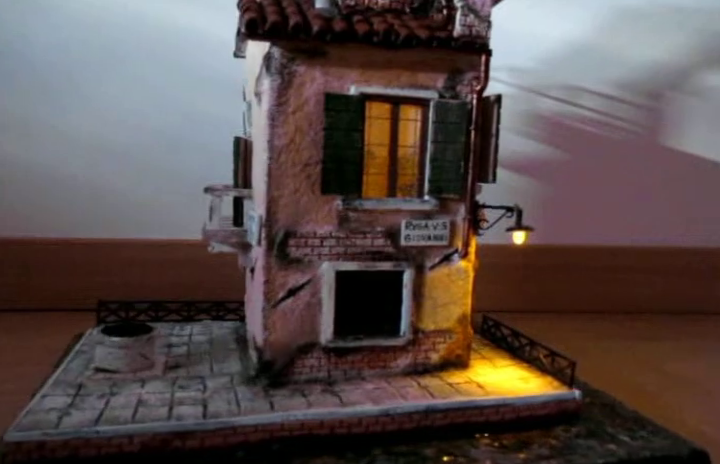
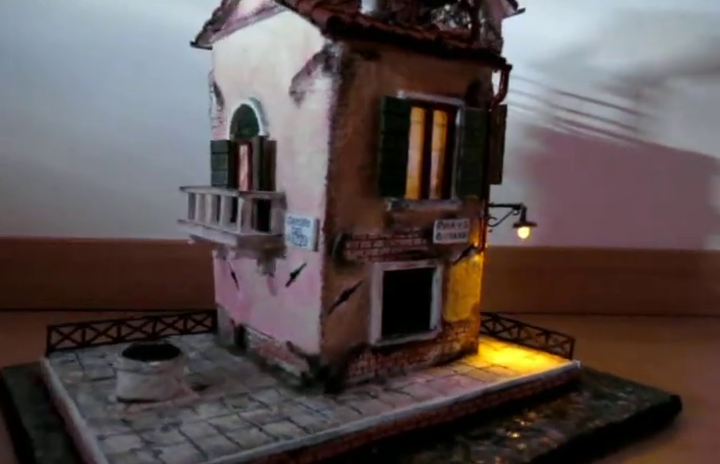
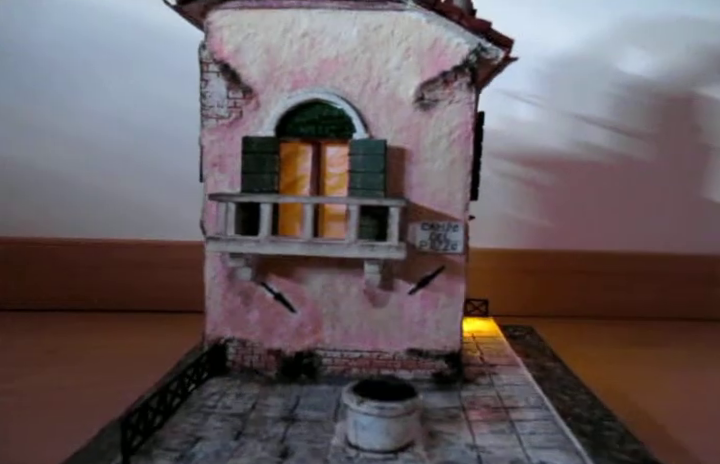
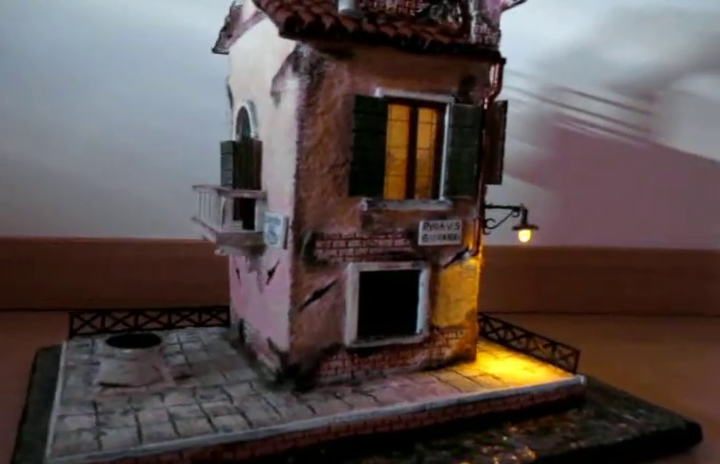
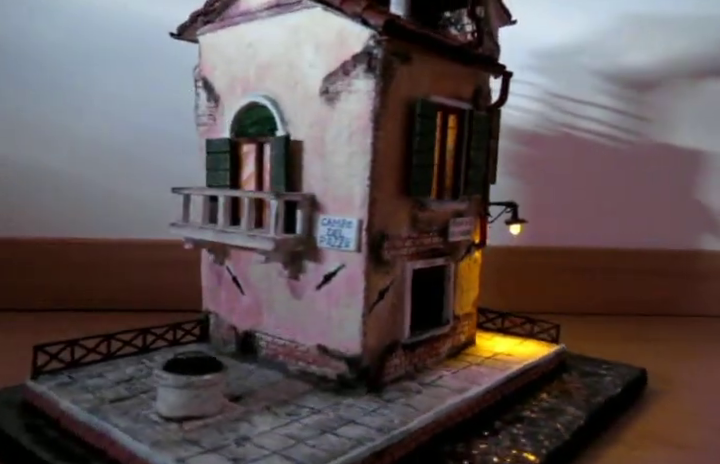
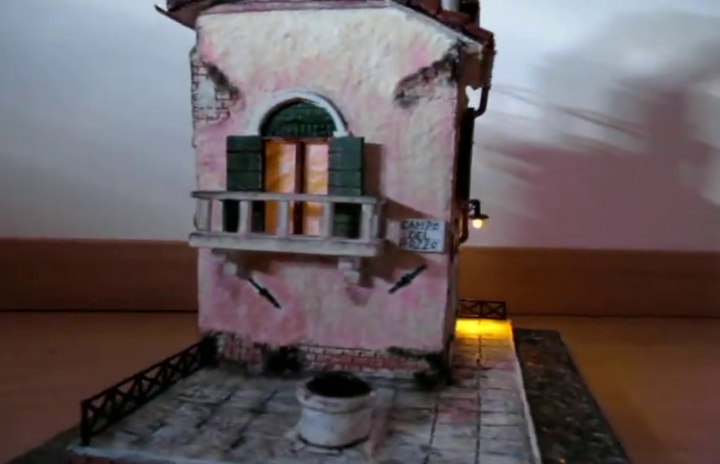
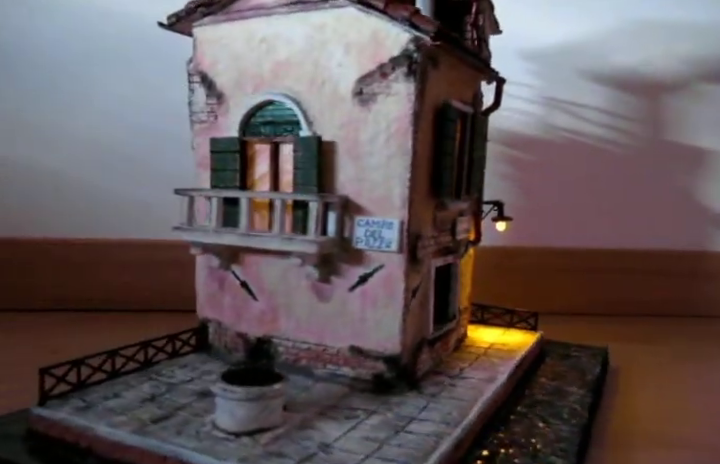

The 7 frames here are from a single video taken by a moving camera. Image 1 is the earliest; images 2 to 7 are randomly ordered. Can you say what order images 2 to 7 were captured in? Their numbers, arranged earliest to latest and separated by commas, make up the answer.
4, 2, 5, 7, 6, 3
